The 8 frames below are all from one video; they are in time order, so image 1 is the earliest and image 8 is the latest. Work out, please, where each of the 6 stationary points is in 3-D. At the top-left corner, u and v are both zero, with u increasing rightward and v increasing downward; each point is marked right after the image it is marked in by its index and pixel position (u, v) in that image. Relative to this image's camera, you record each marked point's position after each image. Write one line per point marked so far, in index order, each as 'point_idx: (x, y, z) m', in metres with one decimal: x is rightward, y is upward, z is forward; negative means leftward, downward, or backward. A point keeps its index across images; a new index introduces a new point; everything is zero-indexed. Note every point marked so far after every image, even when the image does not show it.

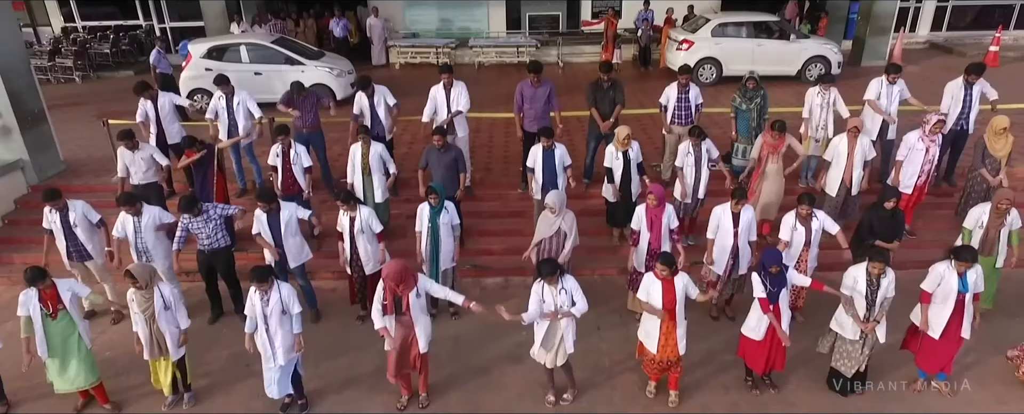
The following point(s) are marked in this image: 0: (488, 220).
0: (-0.2, -0.1, +5.9) m
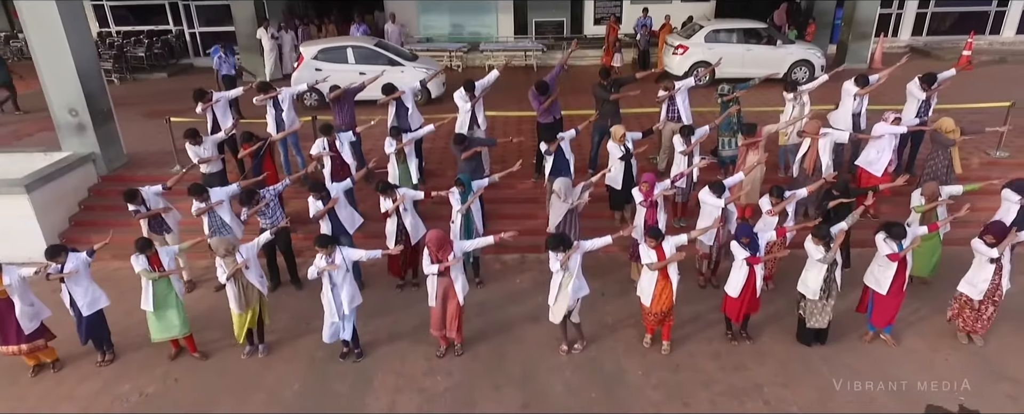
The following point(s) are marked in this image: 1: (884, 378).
0: (-0.1, 0.0, +6.8) m
1: (+2.6, -1.2, +4.6) m
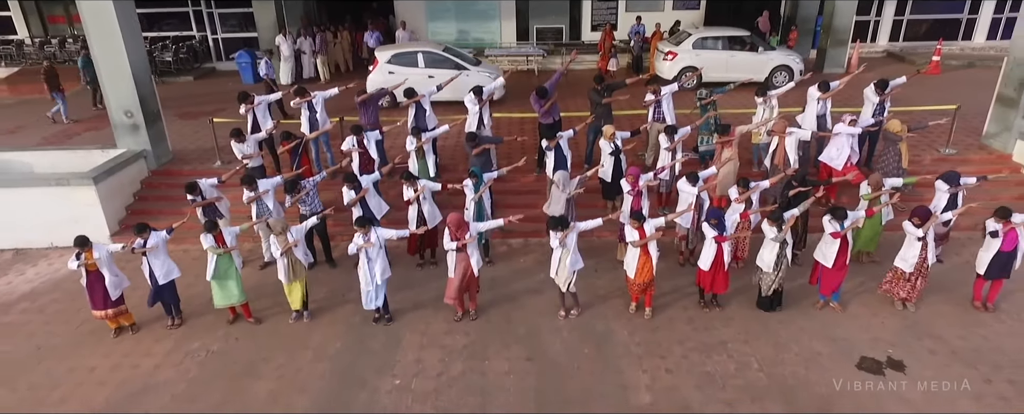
0: (0.0, +0.1, +7.7) m
1: (+2.7, -1.1, +5.5) m
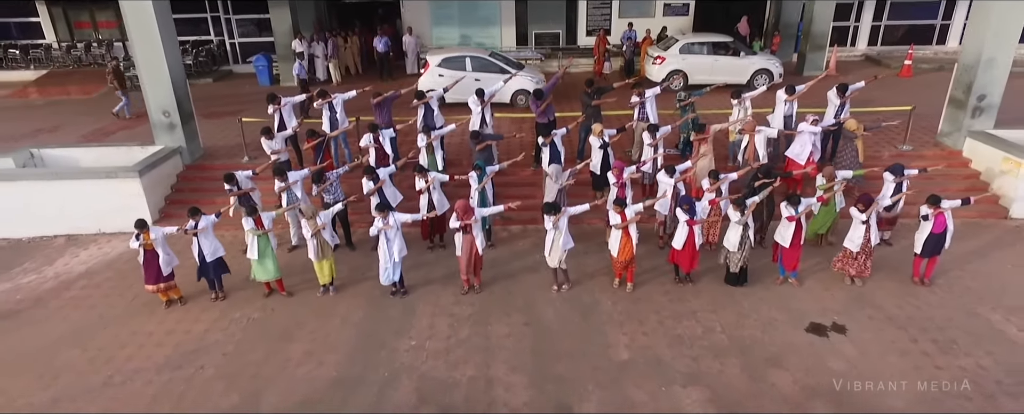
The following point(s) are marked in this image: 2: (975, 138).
0: (0.0, +0.3, +8.6) m
1: (+2.7, -1.0, +6.4) m
2: (+6.1, +0.9, +8.6) m
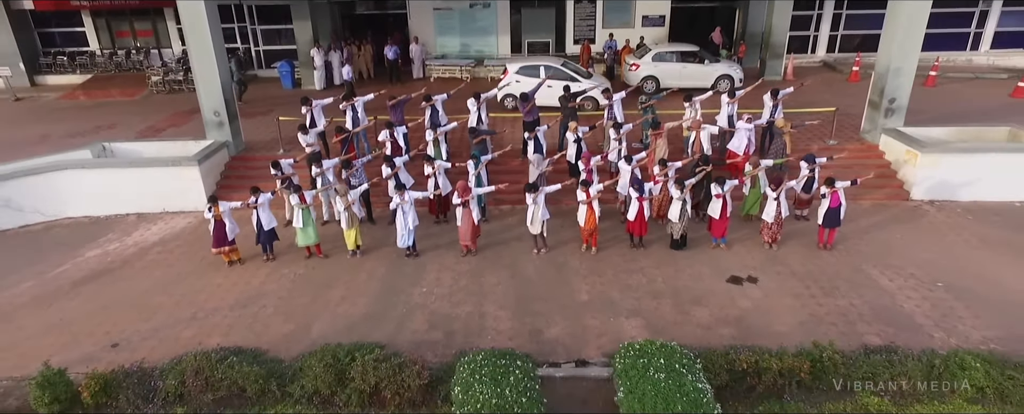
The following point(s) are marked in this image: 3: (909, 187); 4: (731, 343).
0: (-0.2, +0.5, +10.4) m
1: (+2.5, -0.7, +8.2) m
2: (+5.9, +1.1, +10.4) m
3: (+6.1, +0.3, +10.0) m
4: (+2.2, -1.3, +6.5) m
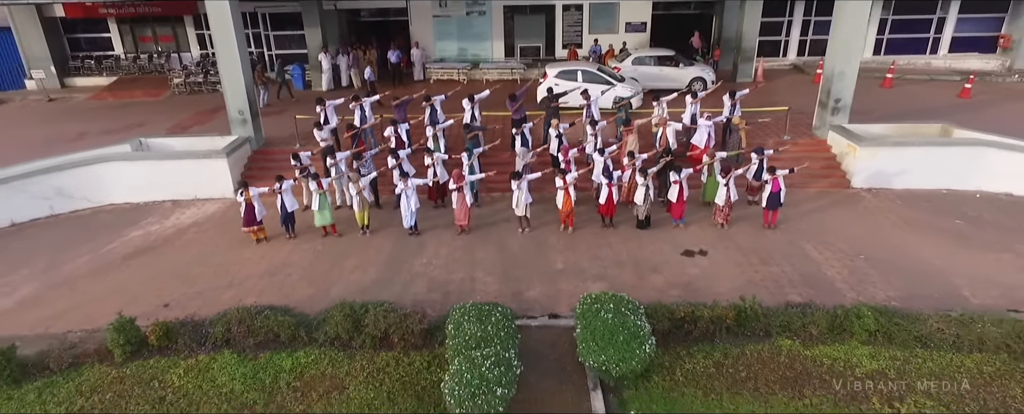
0: (-0.3, +0.7, +11.8) m
1: (+2.4, -0.5, +9.5) m
2: (+5.8, +1.4, +11.8) m
3: (+5.9, +0.5, +11.3) m
4: (+2.0, -1.1, +7.9) m
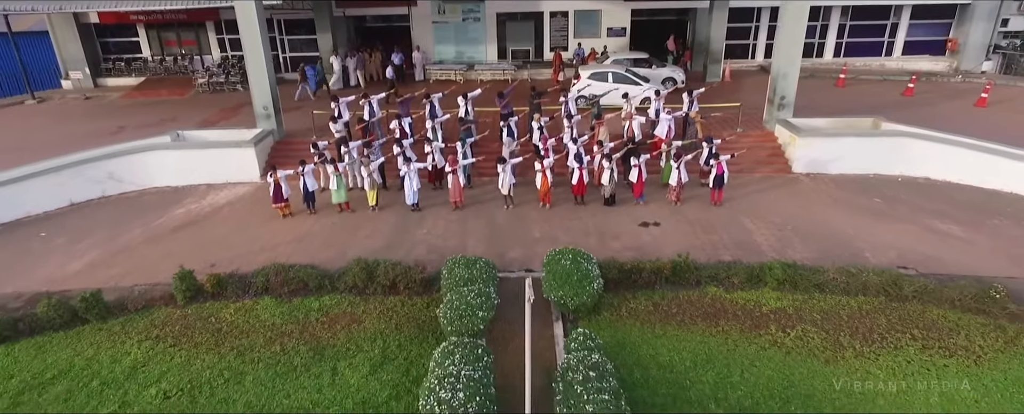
0: (-0.6, +1.1, +13.6) m
1: (+2.1, -0.1, +11.3) m
2: (+5.5, +1.7, +13.6) m
3: (+5.6, +0.9, +13.1) m
4: (+1.8, -0.8, +9.7) m
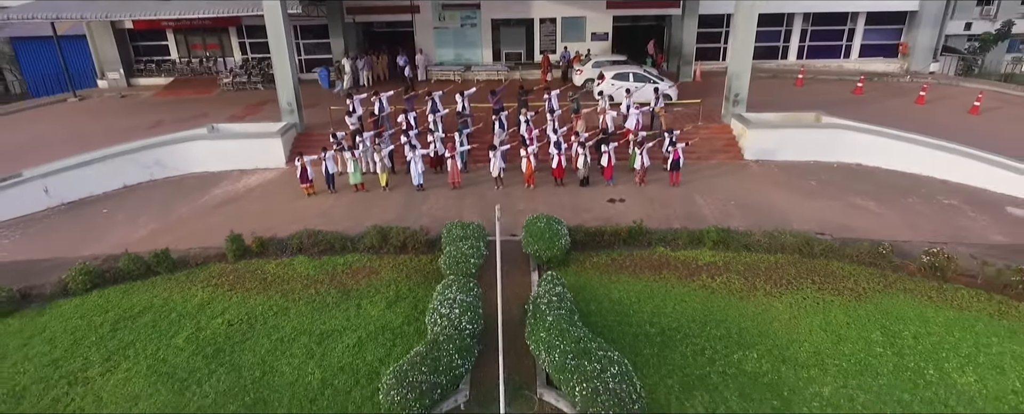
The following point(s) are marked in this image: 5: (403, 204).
0: (-0.8, +1.5, +15.7) m
1: (+1.9, +0.3, +13.5) m
2: (+5.3, +2.1, +15.7) m
3: (+5.4, +1.3, +15.3) m
4: (+1.5, -0.3, +11.8) m
5: (-2.2, 0.0, +13.2) m
